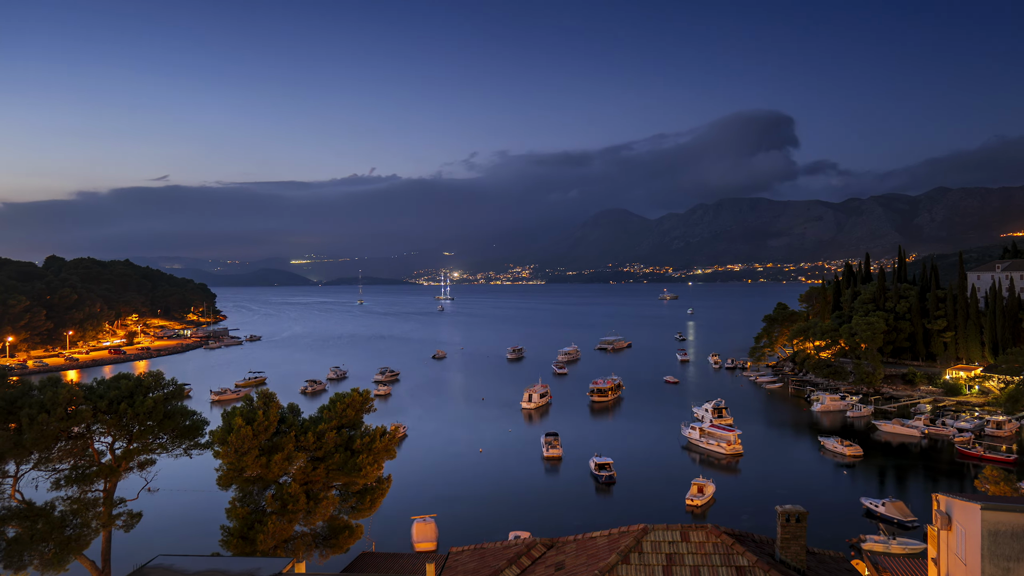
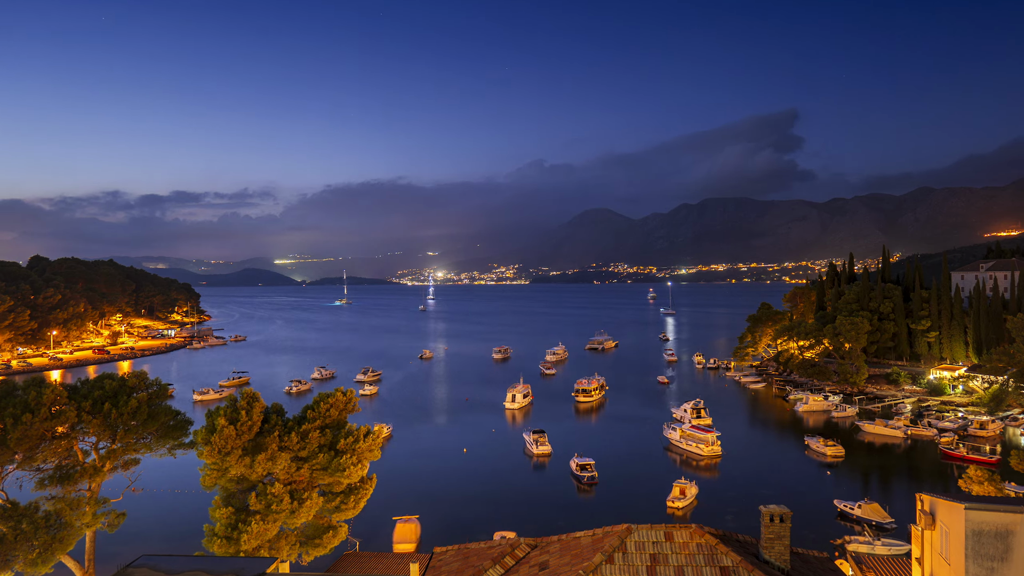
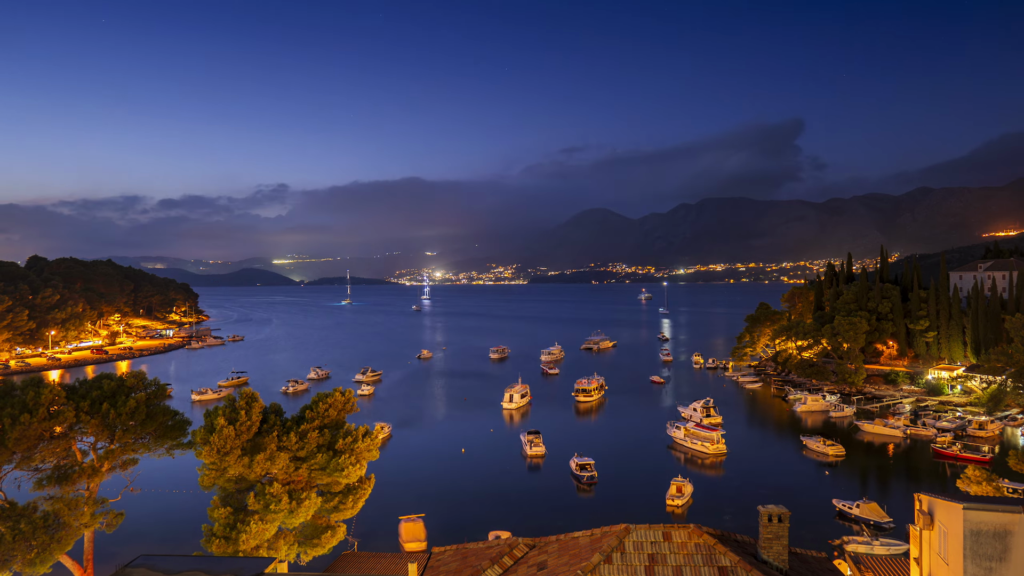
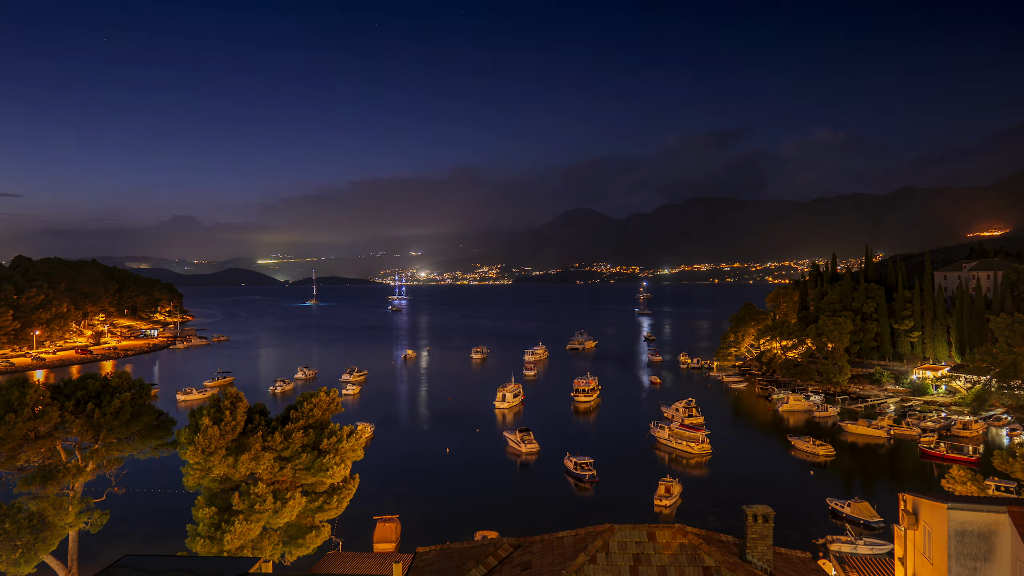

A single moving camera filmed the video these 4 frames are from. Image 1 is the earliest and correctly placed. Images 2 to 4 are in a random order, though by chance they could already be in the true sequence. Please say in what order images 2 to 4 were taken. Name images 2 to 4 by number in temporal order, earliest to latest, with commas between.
2, 3, 4
